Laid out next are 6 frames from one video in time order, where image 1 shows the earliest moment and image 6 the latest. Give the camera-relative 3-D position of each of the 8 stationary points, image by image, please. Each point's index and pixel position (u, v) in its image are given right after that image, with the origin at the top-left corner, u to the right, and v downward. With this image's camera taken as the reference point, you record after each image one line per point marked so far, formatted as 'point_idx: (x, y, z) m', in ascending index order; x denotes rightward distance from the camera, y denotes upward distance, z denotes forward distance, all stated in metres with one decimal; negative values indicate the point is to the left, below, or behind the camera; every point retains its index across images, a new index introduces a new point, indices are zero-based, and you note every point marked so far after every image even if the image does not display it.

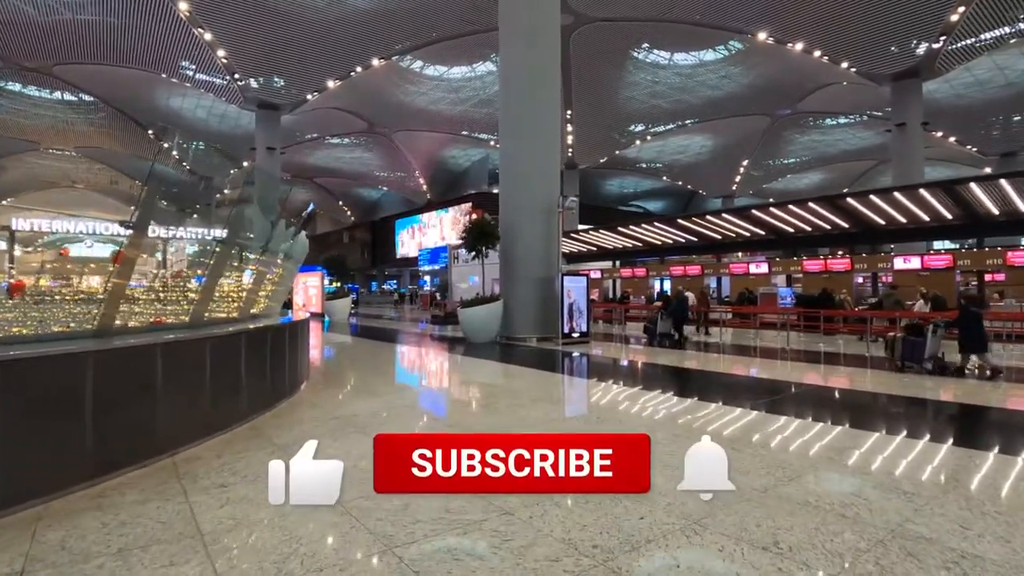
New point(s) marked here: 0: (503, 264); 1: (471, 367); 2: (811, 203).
0: (-0.2, +0.5, +12.7) m
1: (-0.6, -1.2, +8.8) m
2: (+6.3, +1.8, +12.3) m
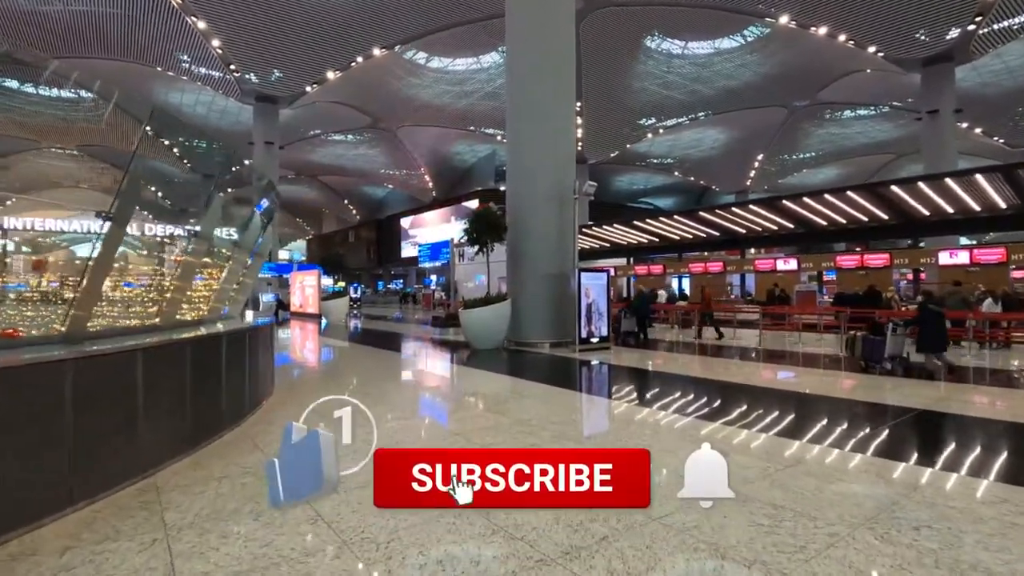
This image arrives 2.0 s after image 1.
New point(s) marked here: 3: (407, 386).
0: (0.0, +0.6, +11.7) m
1: (-0.5, -1.2, +7.8) m
2: (+6.4, +1.8, +11.2) m
3: (-1.4, -1.3, +7.7) m
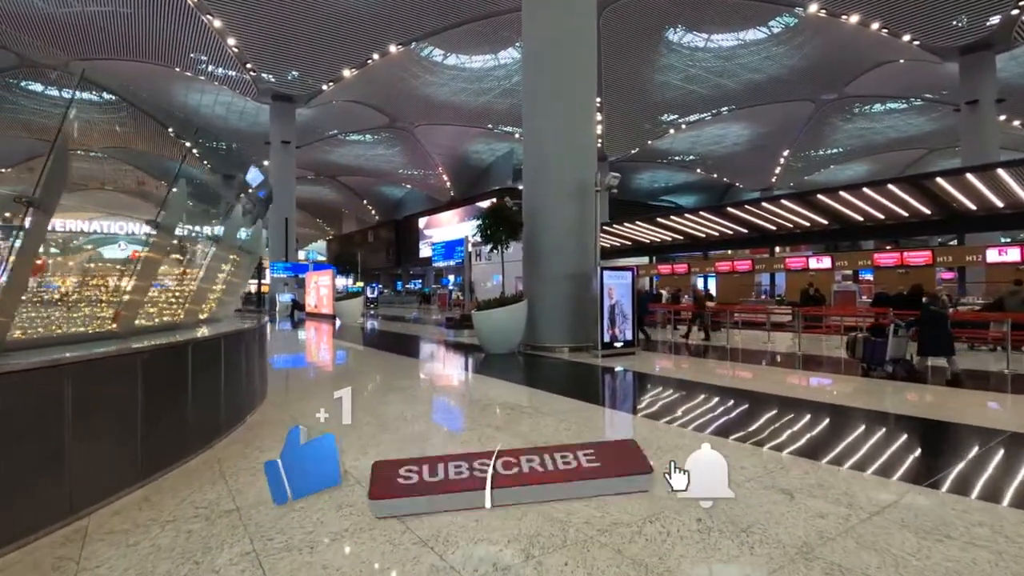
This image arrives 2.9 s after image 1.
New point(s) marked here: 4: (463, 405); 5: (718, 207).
0: (+0.3, +0.5, +11.2) m
1: (-0.3, -1.2, +7.3) m
2: (+6.8, +1.9, +10.5) m
3: (-1.1, -1.3, +7.2) m
4: (-0.5, -1.3, +6.3) m
5: (+5.1, +2.0, +14.4) m
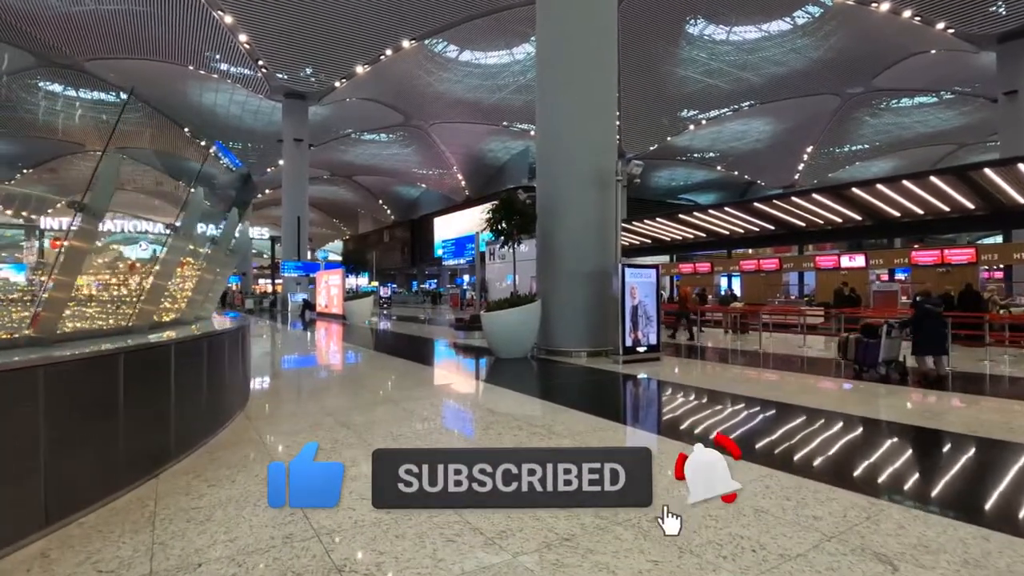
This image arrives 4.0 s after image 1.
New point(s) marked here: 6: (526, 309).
0: (+0.6, +0.6, +10.7) m
1: (-0.1, -1.2, +6.8) m
2: (+7.0, +1.9, +9.8) m
3: (-1.0, -1.3, +6.7) m
4: (-0.4, -1.3, +5.8) m
5: (+5.4, +2.0, +13.8) m
6: (+0.3, -0.4, +10.1) m
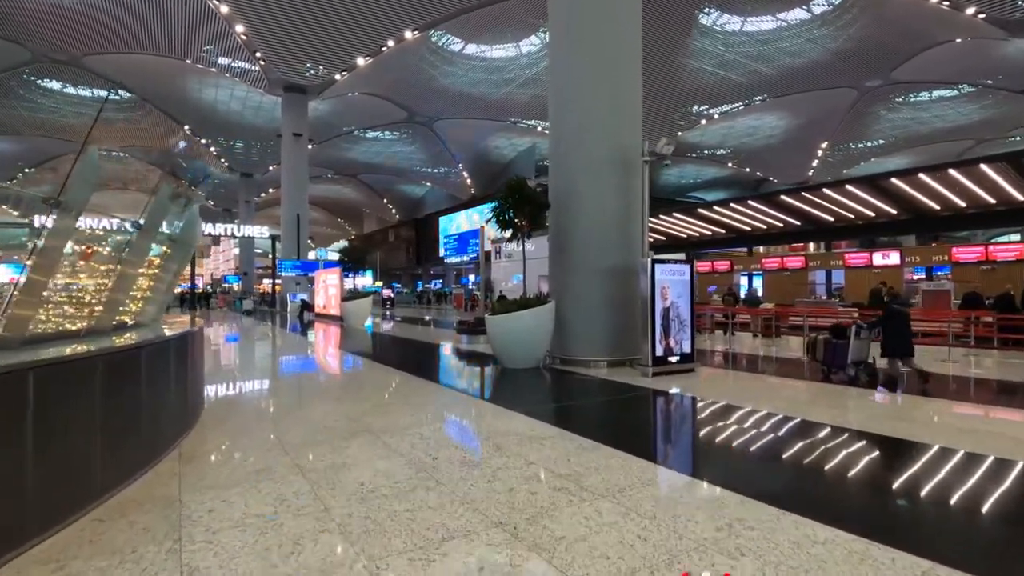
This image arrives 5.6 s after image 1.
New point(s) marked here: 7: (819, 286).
0: (+0.7, +0.6, +9.9) m
1: (0.0, -1.2, +6.0) m
2: (+7.1, +1.9, +8.9) m
3: (-0.9, -1.3, +5.9) m
4: (-0.3, -1.2, +5.0) m
5: (+5.6, +2.0, +12.9) m
6: (+0.5, -0.4, +9.3) m
7: (+10.4, +0.1, +20.1) m
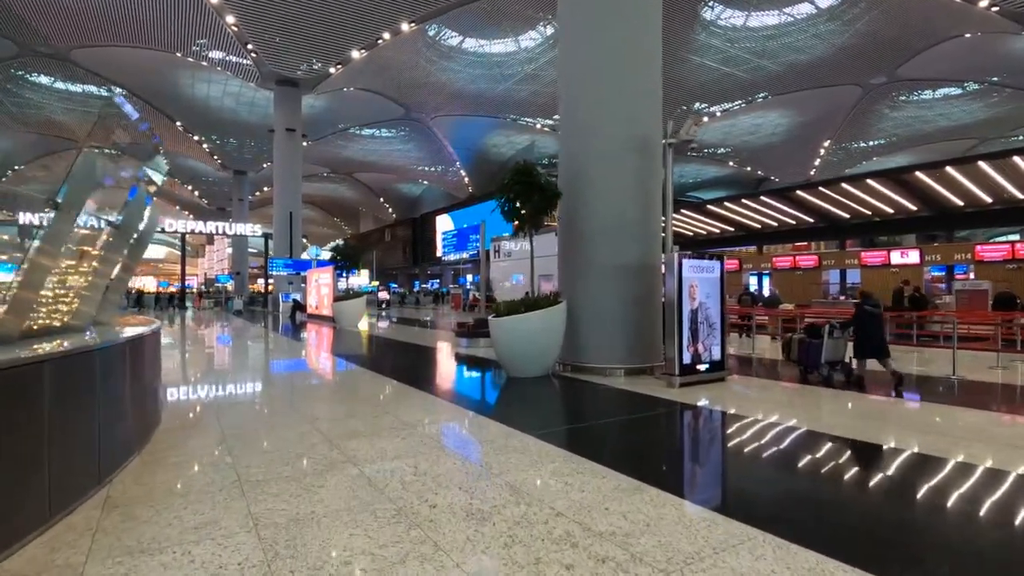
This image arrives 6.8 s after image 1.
0: (+0.7, +0.6, +9.3) m
1: (0.0, -1.2, +5.5) m
2: (+7.1, +1.9, +8.4) m
3: (-0.9, -1.3, +5.4) m
4: (-0.2, -1.2, +4.4) m
5: (+5.6, +2.0, +12.4) m
6: (+0.5, -0.4, +8.7) m
7: (+10.3, 0.0, +19.6) m
